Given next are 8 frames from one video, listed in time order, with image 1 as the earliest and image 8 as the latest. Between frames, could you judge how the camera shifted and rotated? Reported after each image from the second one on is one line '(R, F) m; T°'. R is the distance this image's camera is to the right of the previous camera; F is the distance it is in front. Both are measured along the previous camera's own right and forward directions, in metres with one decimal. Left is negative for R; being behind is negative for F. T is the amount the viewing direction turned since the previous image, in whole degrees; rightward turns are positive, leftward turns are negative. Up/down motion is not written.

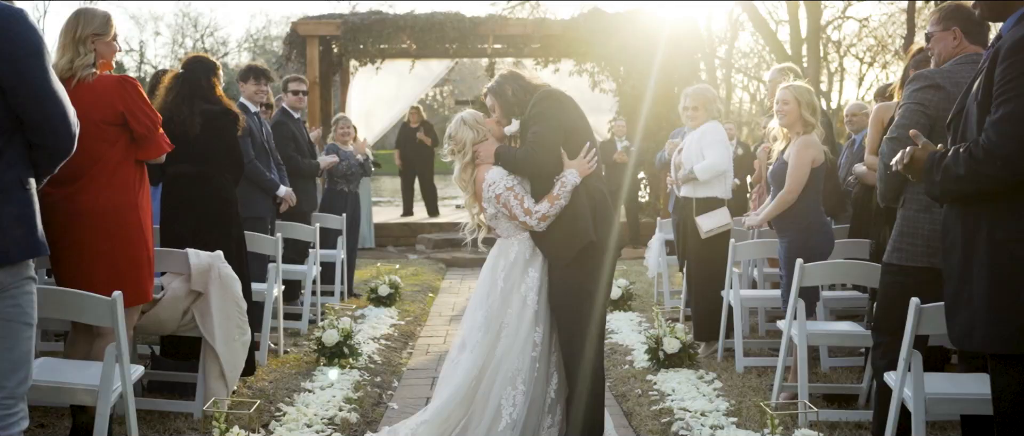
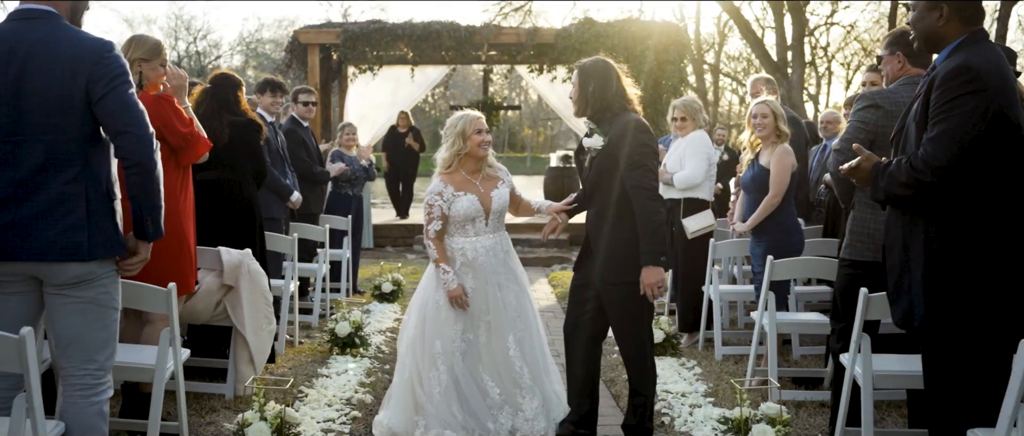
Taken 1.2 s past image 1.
(0.0, -0.6) m; 0°
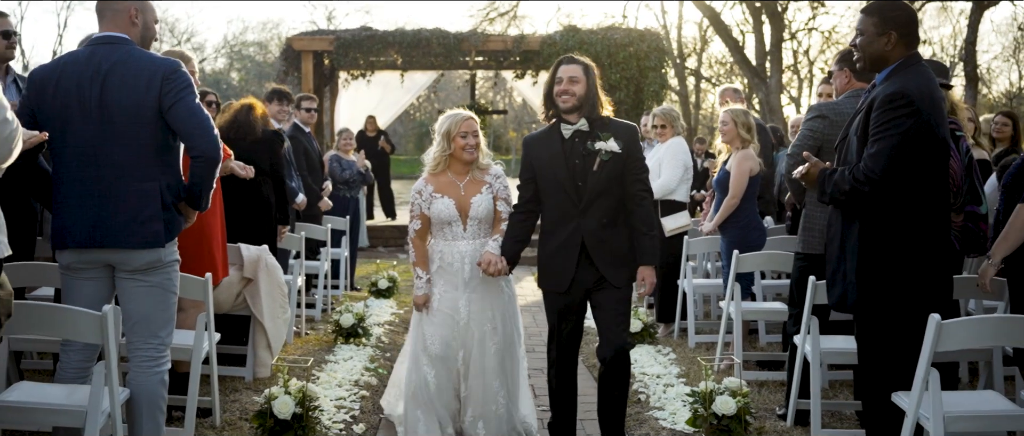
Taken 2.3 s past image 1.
(0.0, -0.6) m; +1°
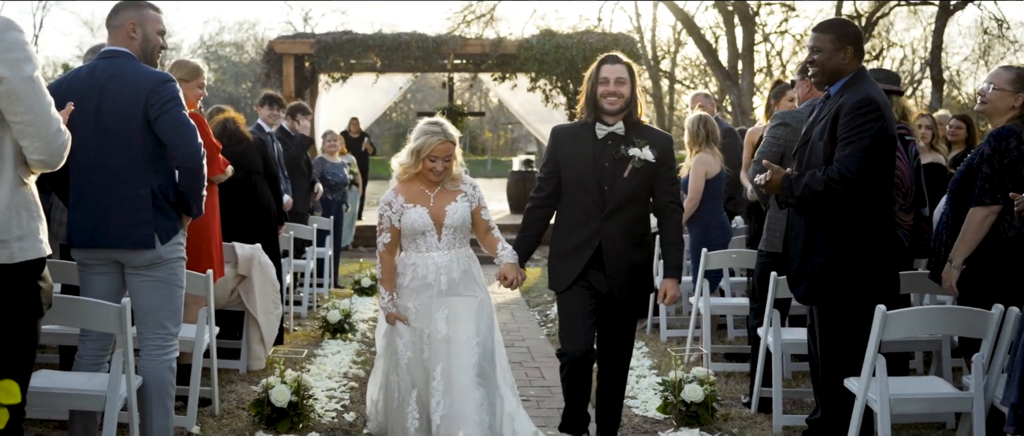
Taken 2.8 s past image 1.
(0.0, -0.3) m; +1°
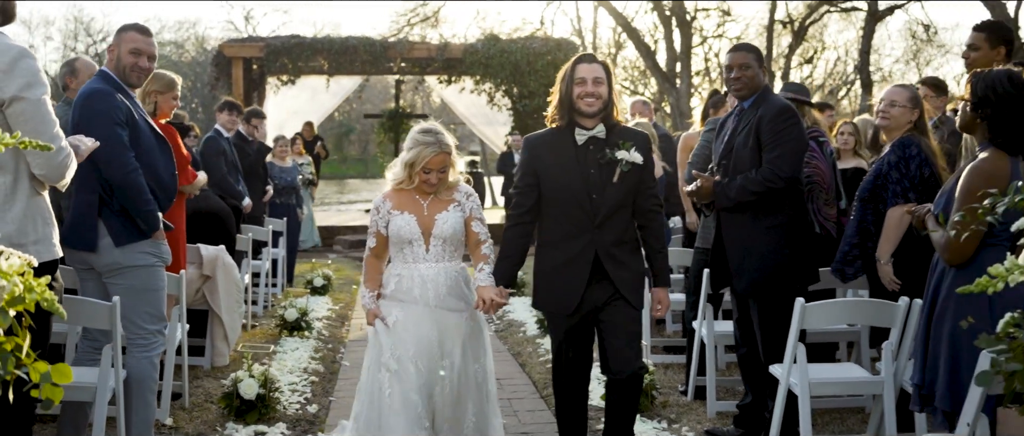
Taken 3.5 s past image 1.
(-0.1, -0.4) m; +3°
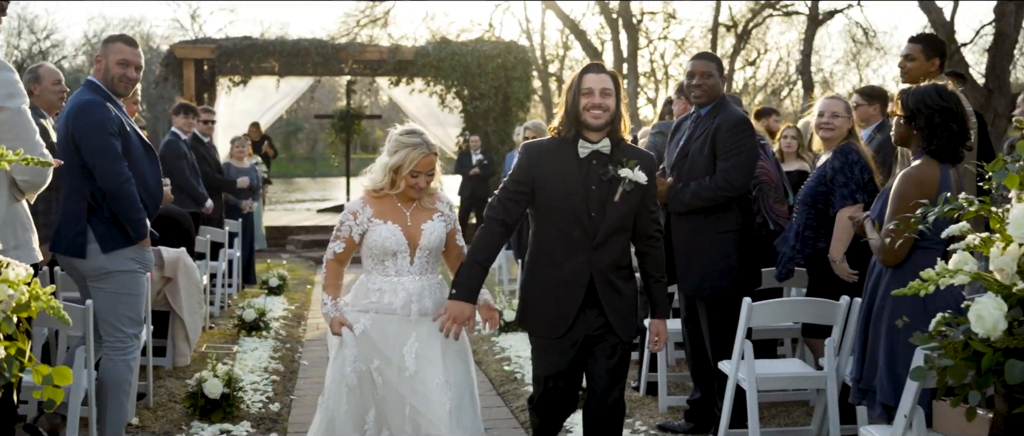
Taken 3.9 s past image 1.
(-0.1, -0.2) m; +3°
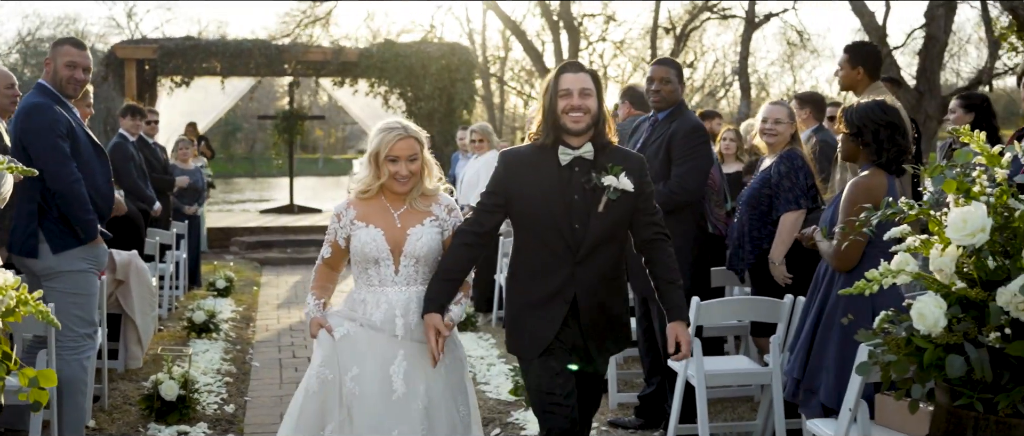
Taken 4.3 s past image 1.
(-0.1, -0.1) m; +3°
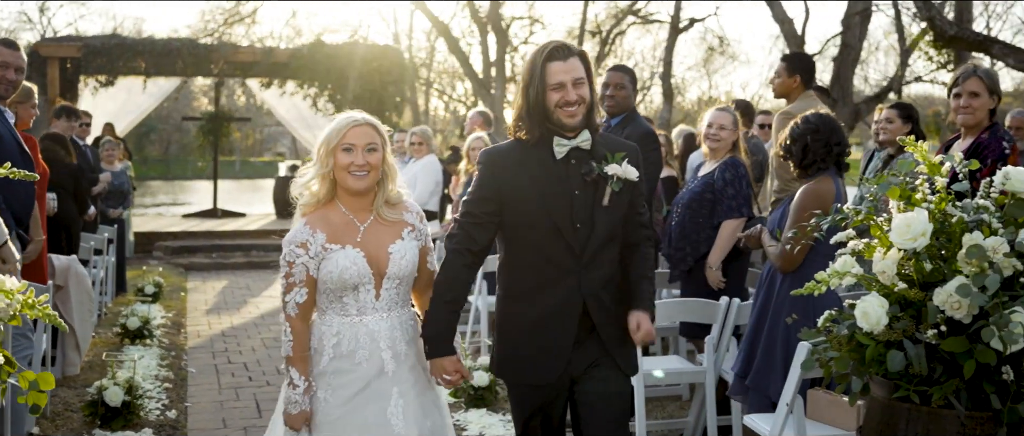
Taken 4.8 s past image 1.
(-0.1, -0.1) m; +4°
